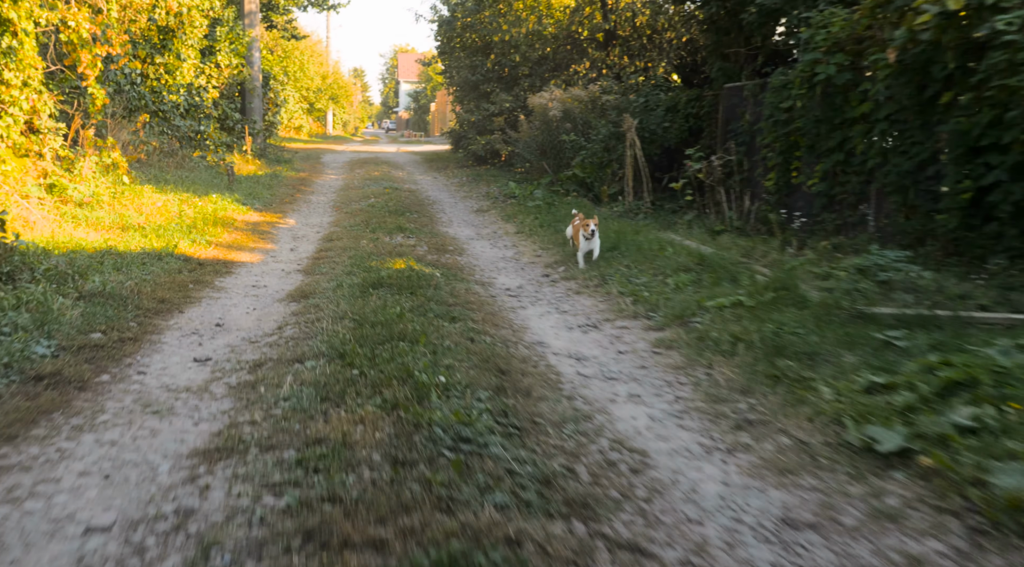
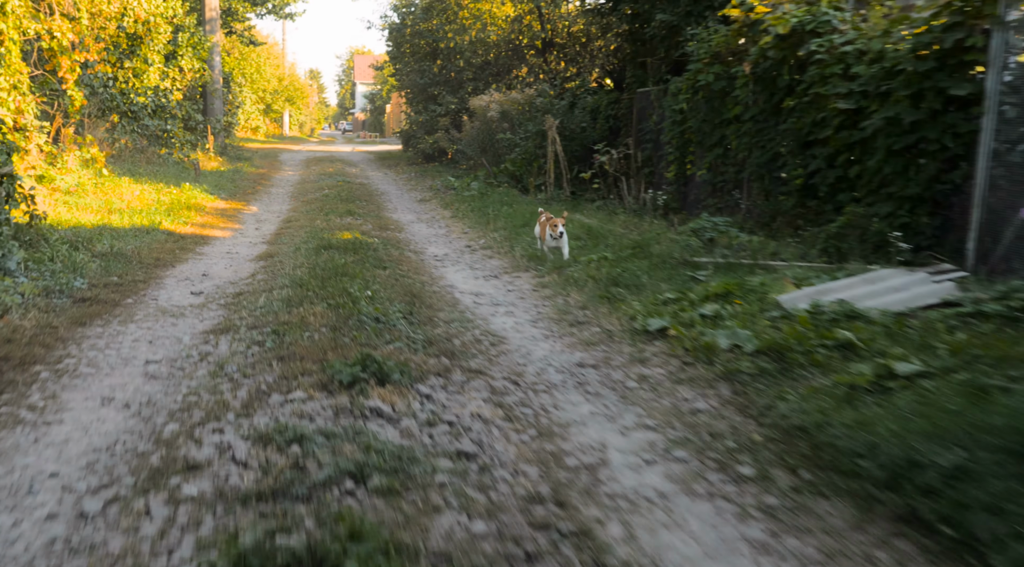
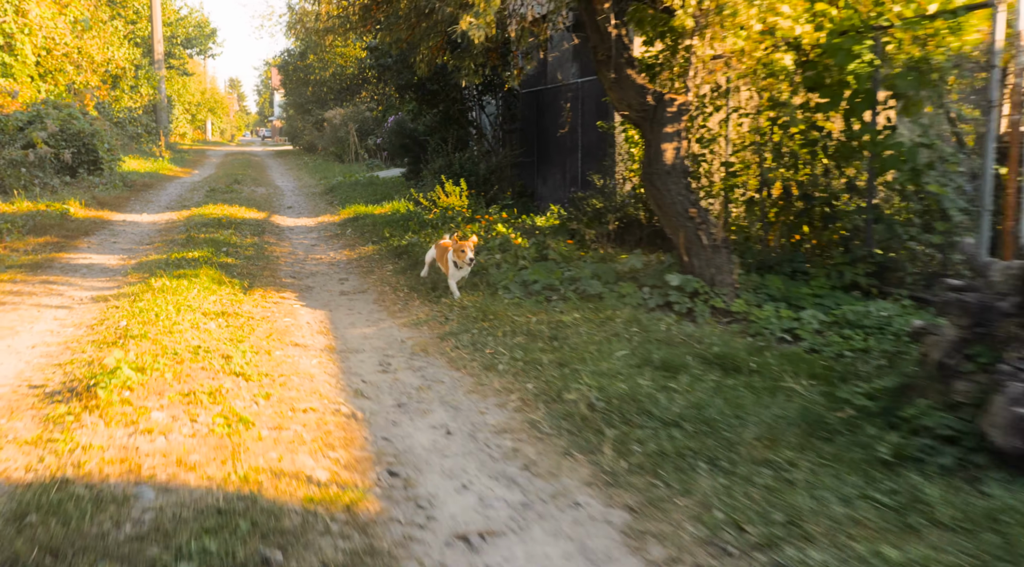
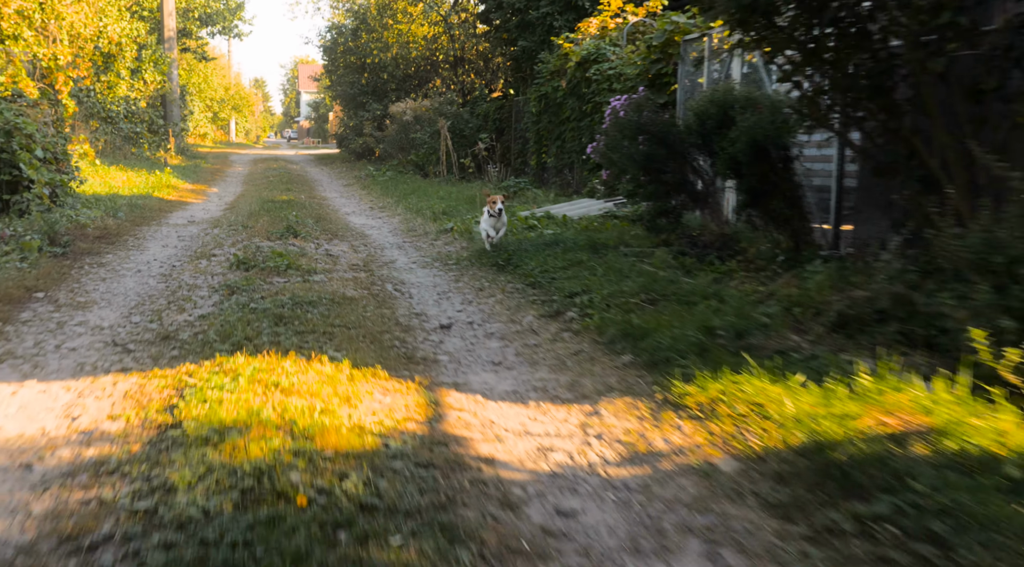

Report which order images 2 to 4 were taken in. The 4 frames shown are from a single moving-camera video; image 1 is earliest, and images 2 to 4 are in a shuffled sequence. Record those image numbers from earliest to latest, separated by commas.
2, 4, 3
